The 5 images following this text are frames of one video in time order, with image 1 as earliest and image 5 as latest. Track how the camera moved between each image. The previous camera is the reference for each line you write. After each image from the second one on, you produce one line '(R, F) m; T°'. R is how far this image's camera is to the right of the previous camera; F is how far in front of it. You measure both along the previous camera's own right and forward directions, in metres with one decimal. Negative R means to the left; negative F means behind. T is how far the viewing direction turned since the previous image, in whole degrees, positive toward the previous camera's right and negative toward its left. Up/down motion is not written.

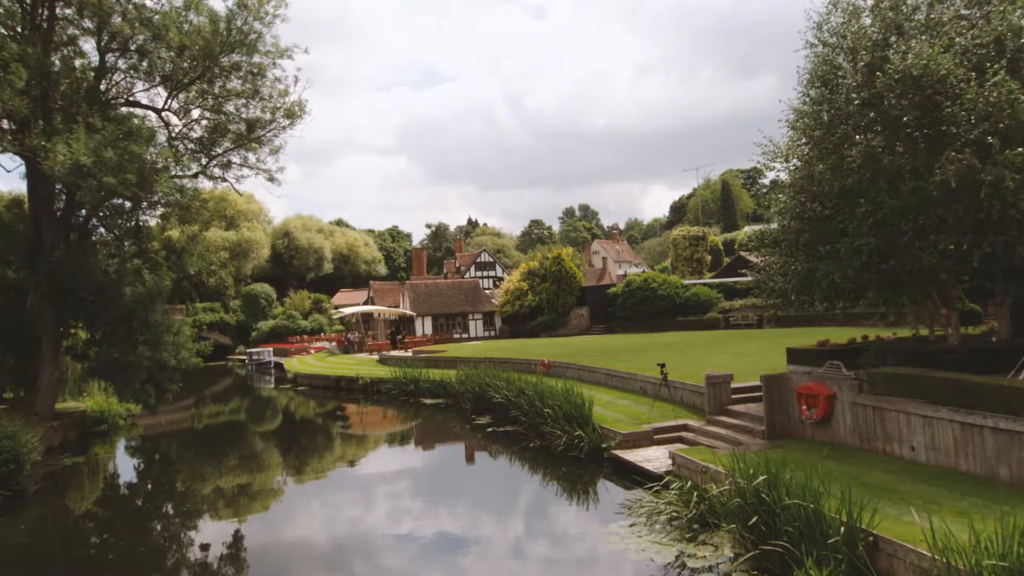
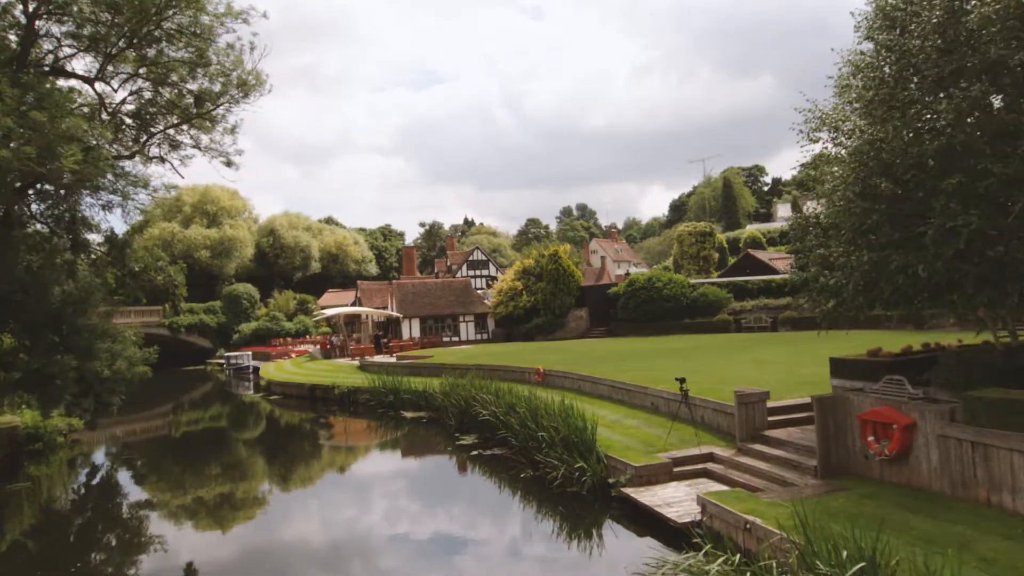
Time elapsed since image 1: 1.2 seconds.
(+0.2, +2.3) m; 0°
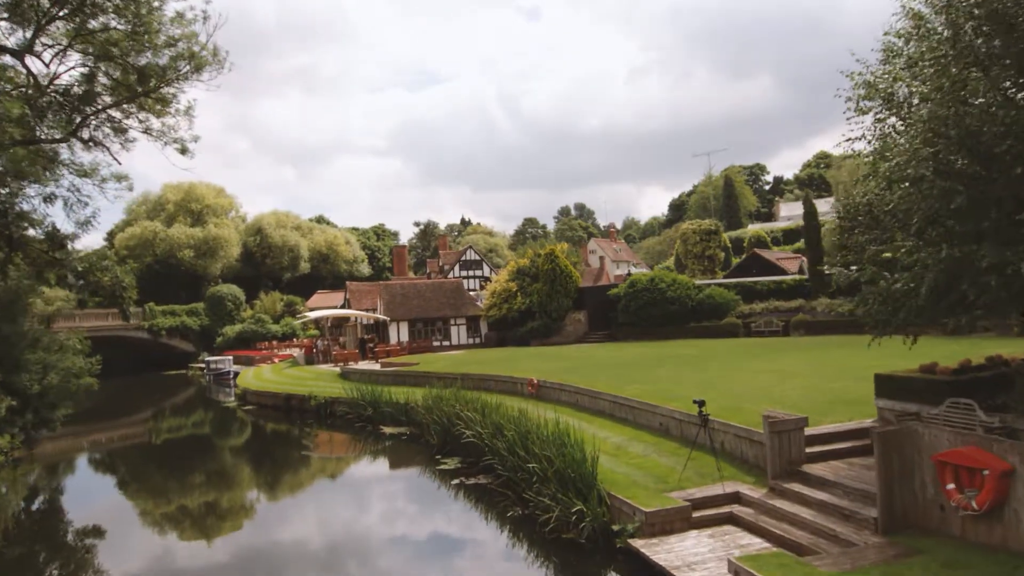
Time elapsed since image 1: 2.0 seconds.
(+0.2, +1.8) m; 0°
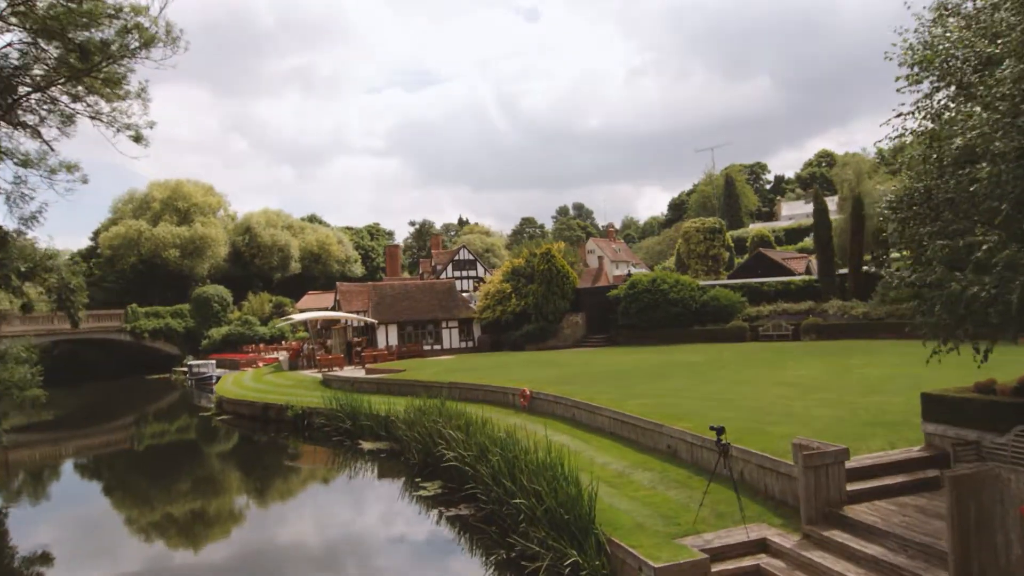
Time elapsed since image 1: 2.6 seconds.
(+0.2, +1.4) m; 0°
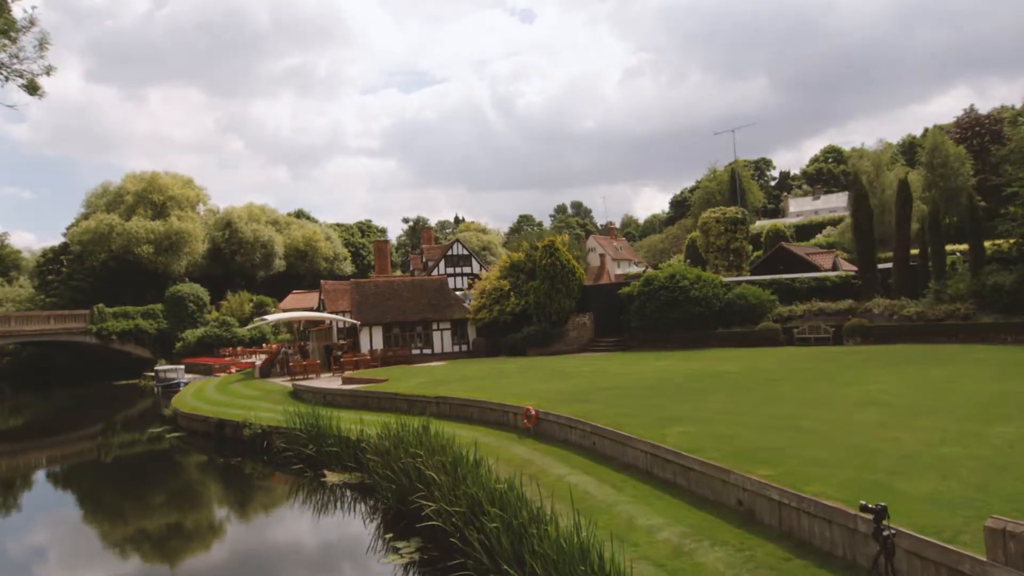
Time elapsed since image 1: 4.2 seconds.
(-0.1, +3.0) m; 0°
